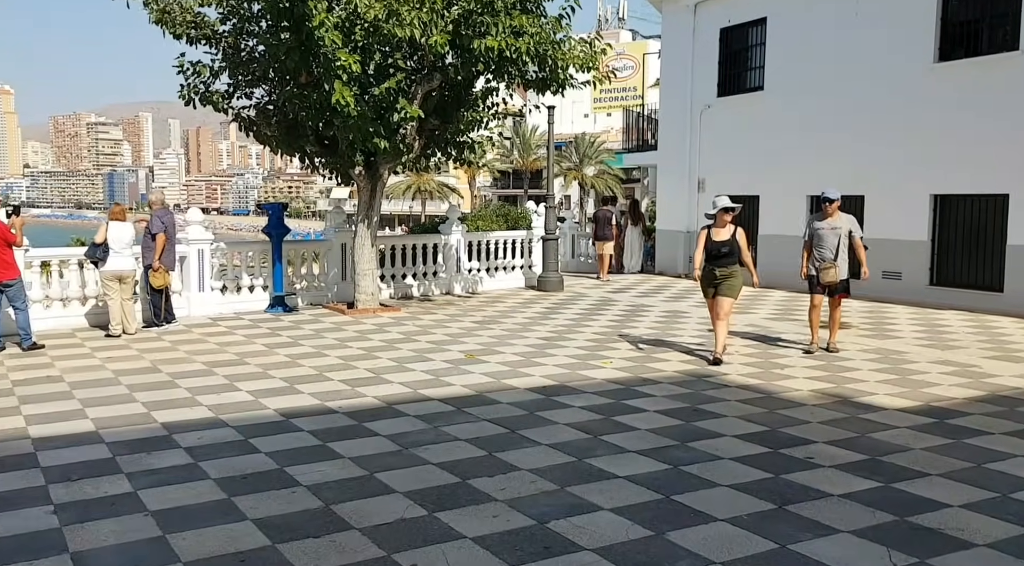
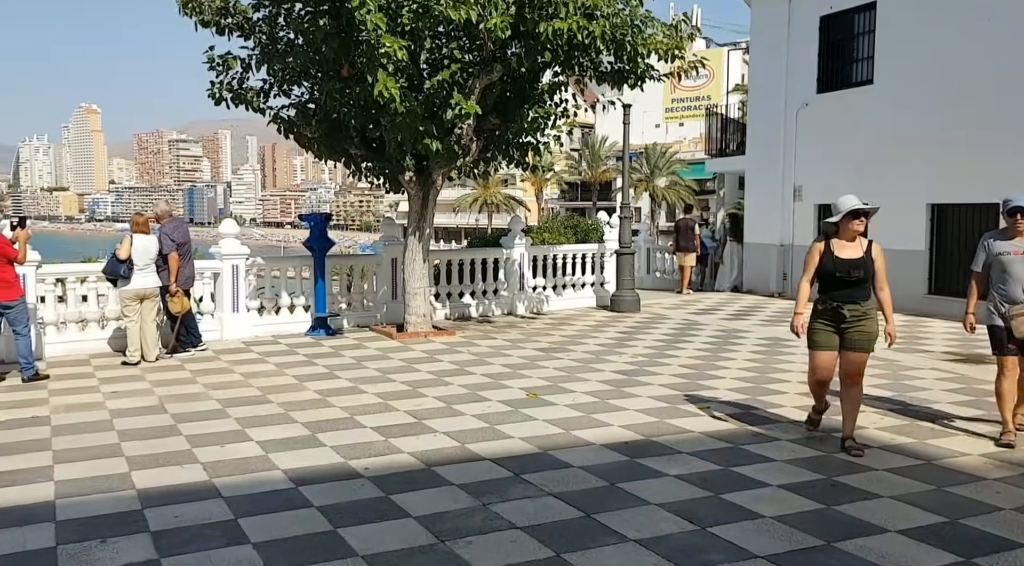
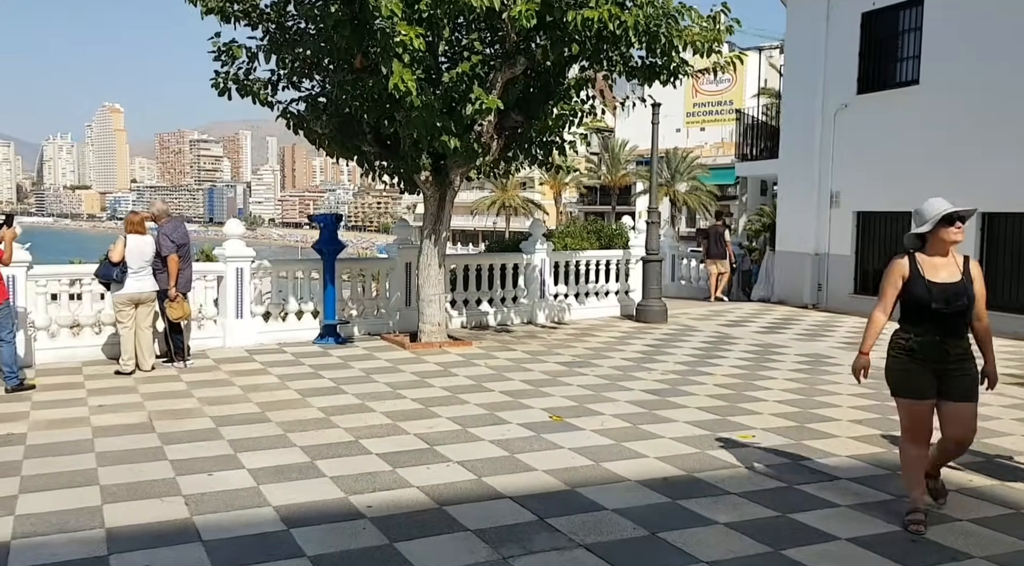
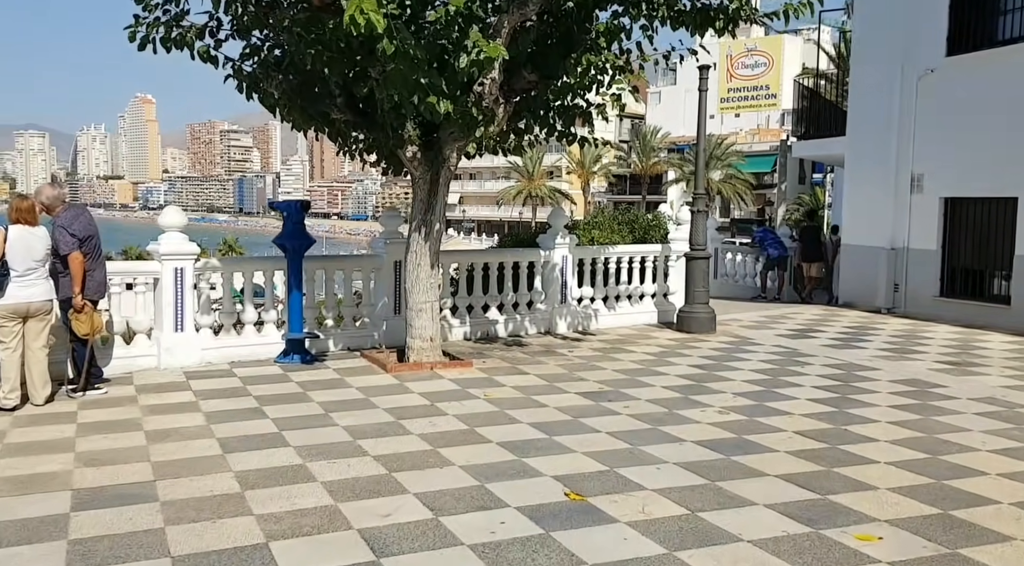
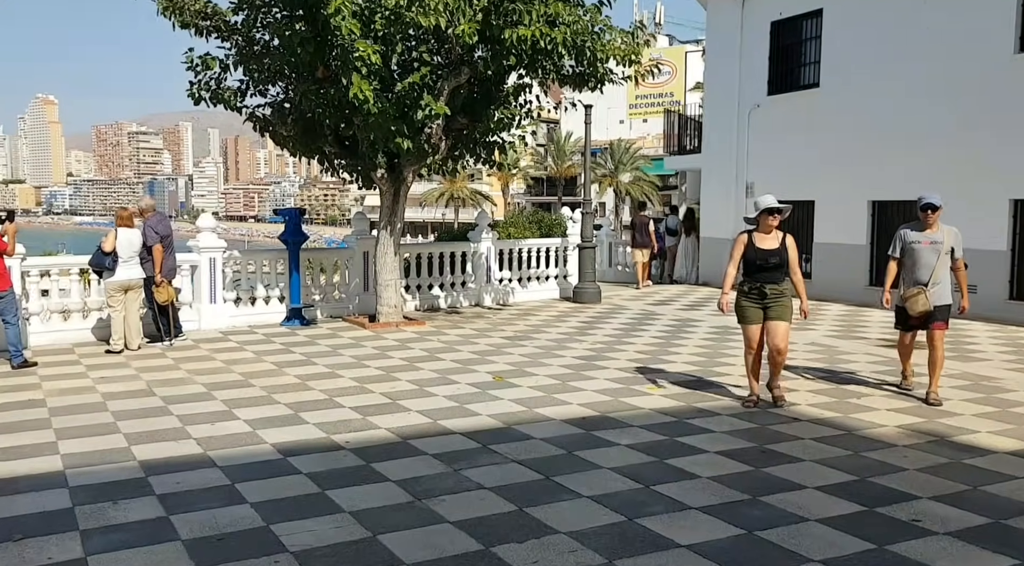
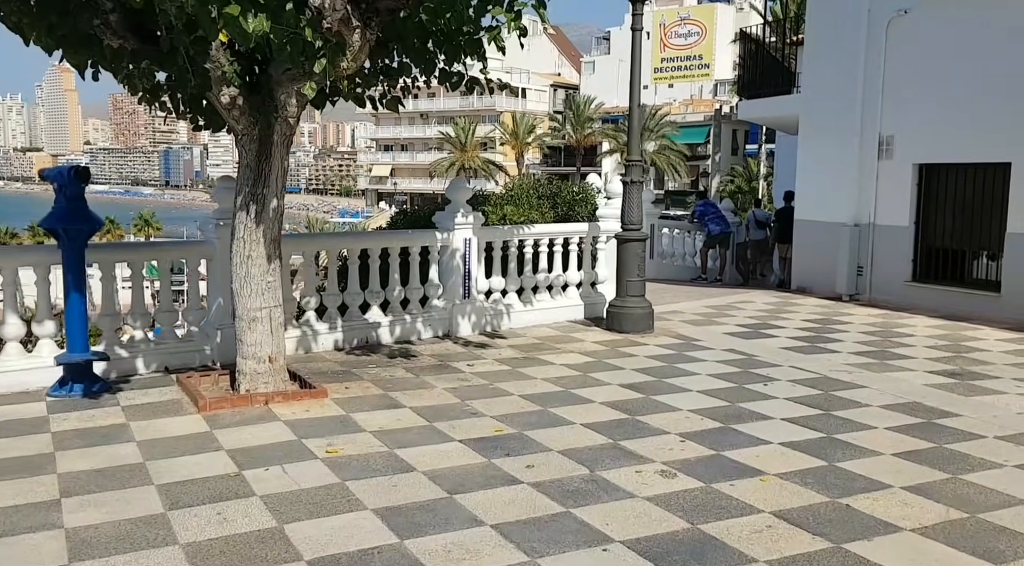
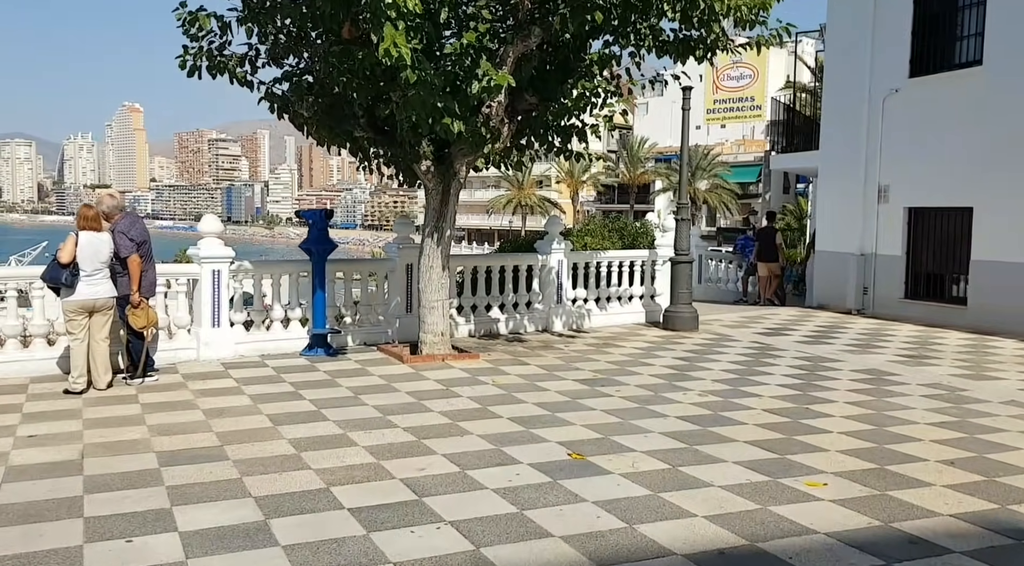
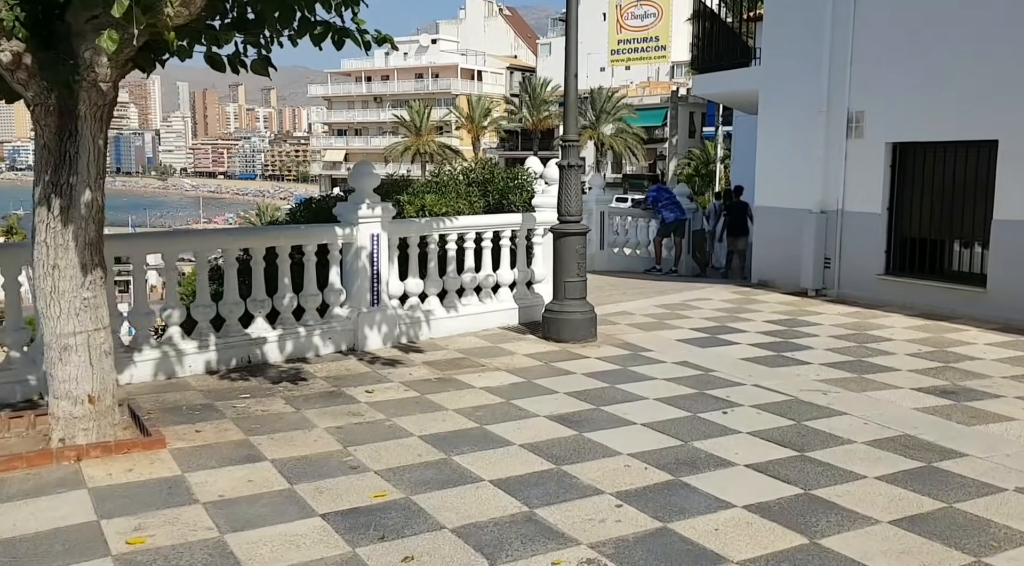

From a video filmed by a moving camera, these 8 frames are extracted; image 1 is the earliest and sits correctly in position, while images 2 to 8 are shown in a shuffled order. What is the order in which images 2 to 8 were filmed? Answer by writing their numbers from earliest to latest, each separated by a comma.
5, 2, 3, 7, 4, 6, 8
